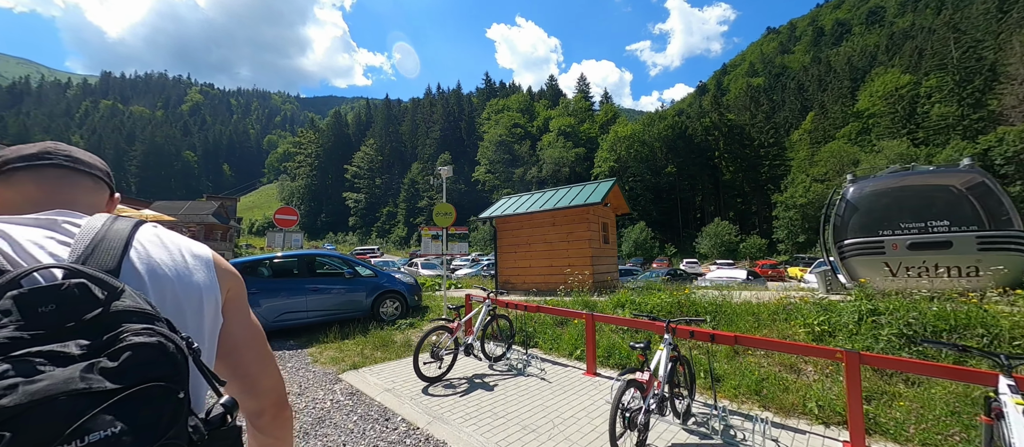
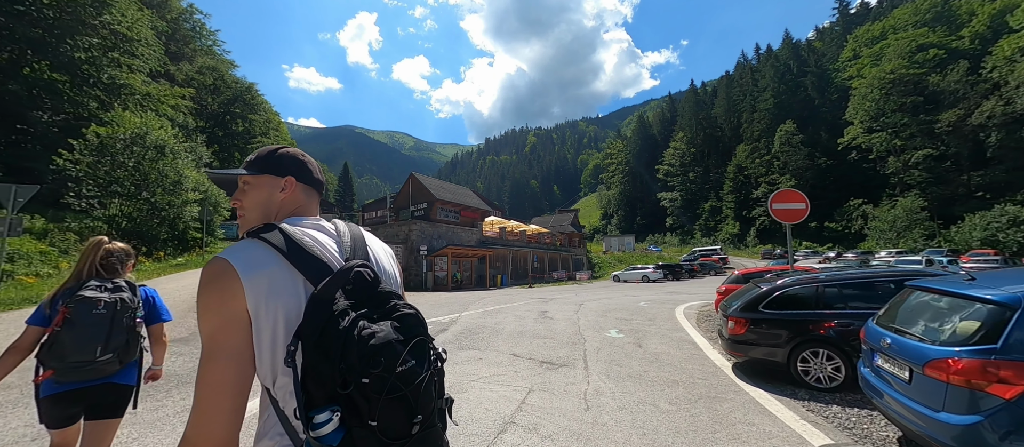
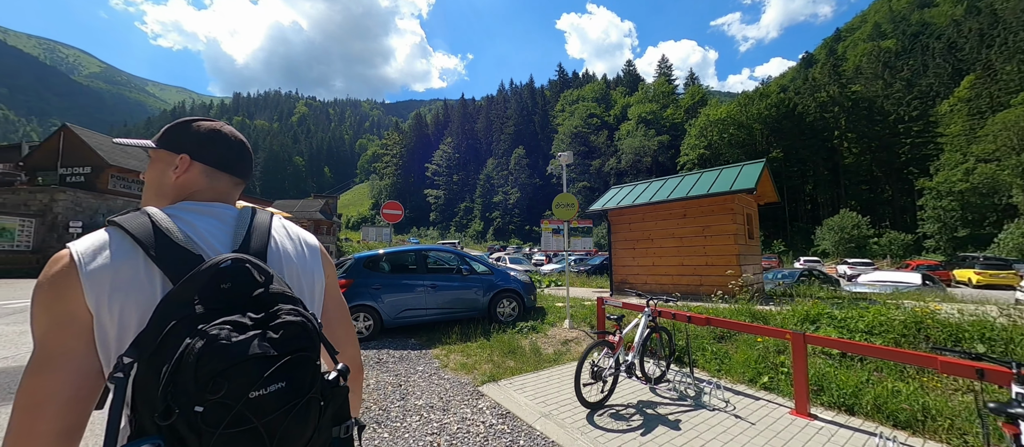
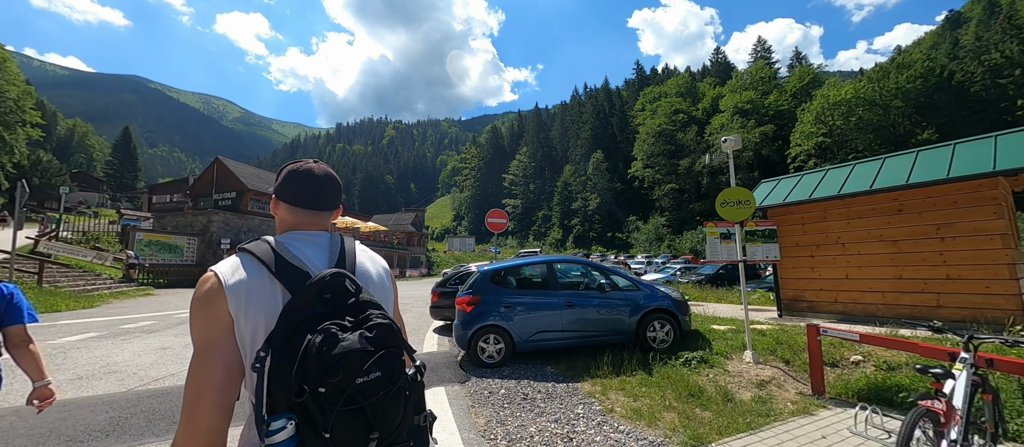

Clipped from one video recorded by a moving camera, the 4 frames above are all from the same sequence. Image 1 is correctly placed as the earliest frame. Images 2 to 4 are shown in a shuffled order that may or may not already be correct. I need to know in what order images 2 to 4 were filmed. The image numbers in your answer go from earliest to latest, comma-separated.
3, 4, 2
